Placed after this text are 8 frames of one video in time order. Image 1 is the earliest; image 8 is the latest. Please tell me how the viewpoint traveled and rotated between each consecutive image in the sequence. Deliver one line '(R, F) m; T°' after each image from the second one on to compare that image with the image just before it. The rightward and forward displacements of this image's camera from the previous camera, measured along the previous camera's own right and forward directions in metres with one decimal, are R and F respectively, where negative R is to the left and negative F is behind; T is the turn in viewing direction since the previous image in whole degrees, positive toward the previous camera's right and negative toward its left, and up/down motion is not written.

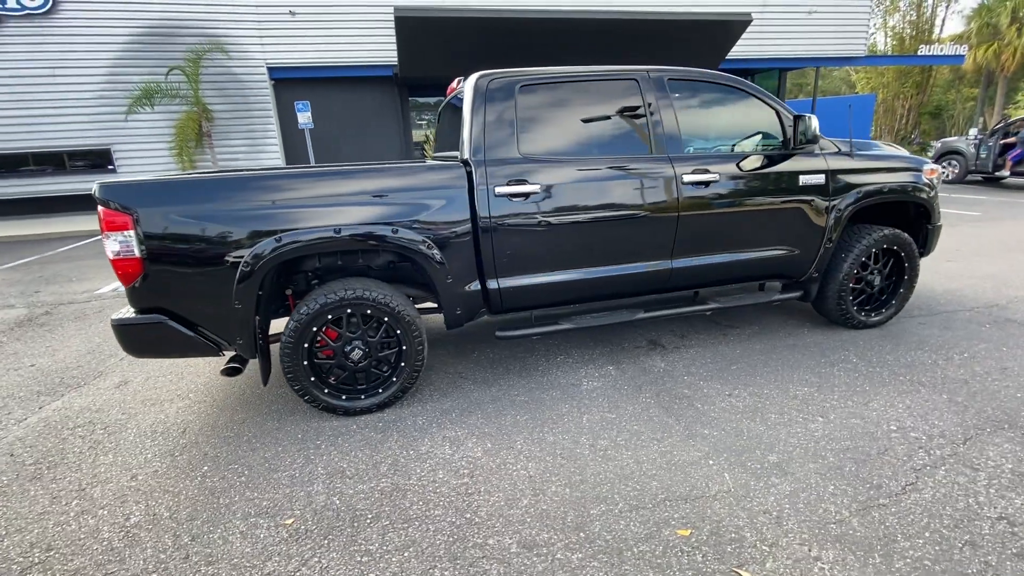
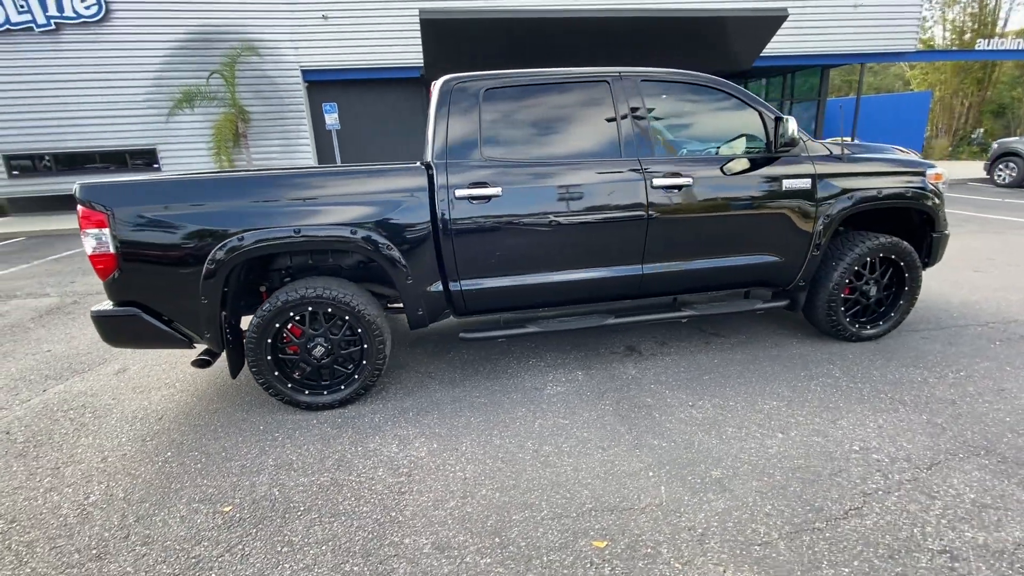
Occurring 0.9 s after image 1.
(+0.5, 0.0) m; -4°
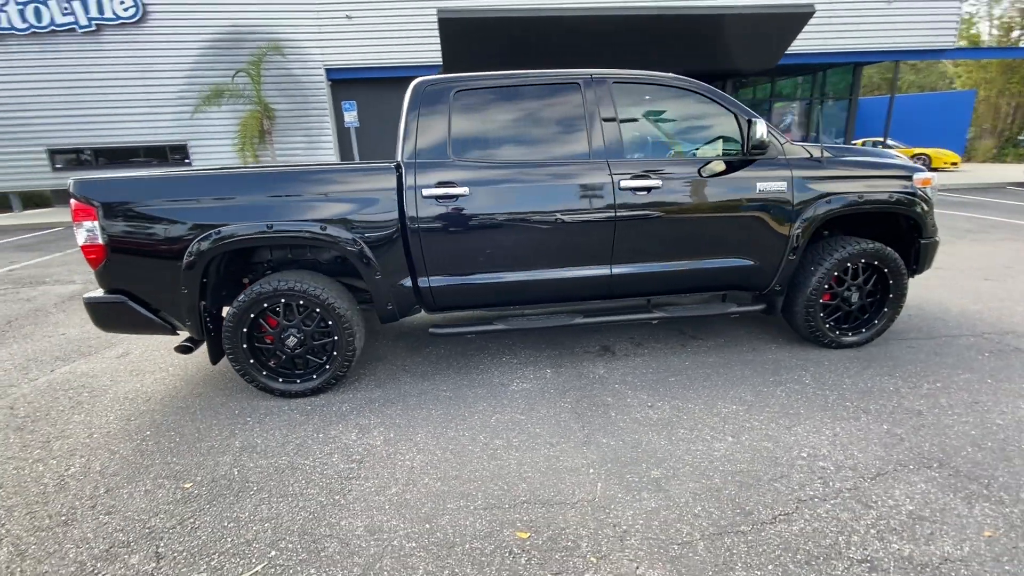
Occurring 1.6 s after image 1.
(+0.4, -0.1) m; -3°
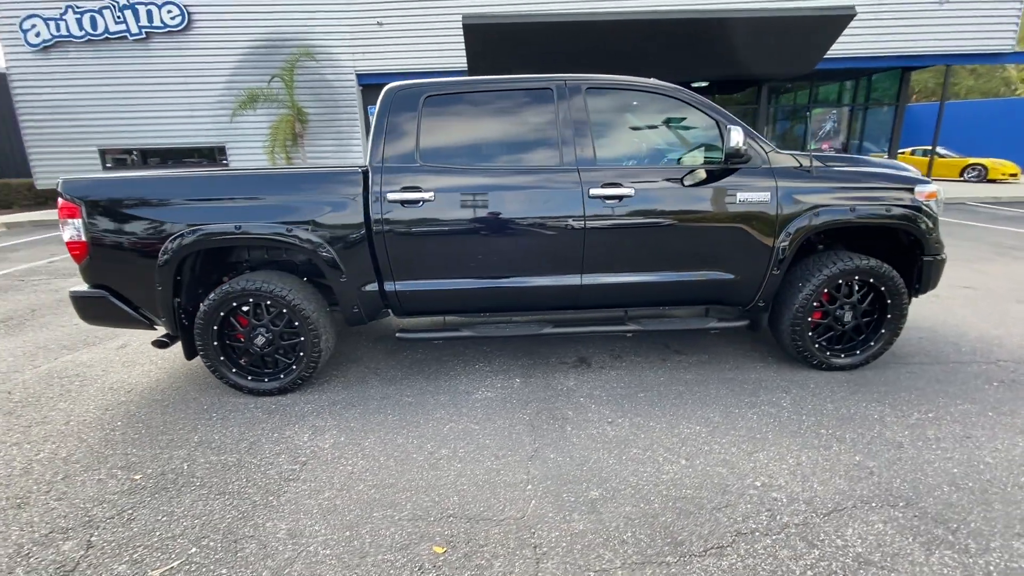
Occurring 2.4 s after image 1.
(+0.4, +0.1) m; -4°
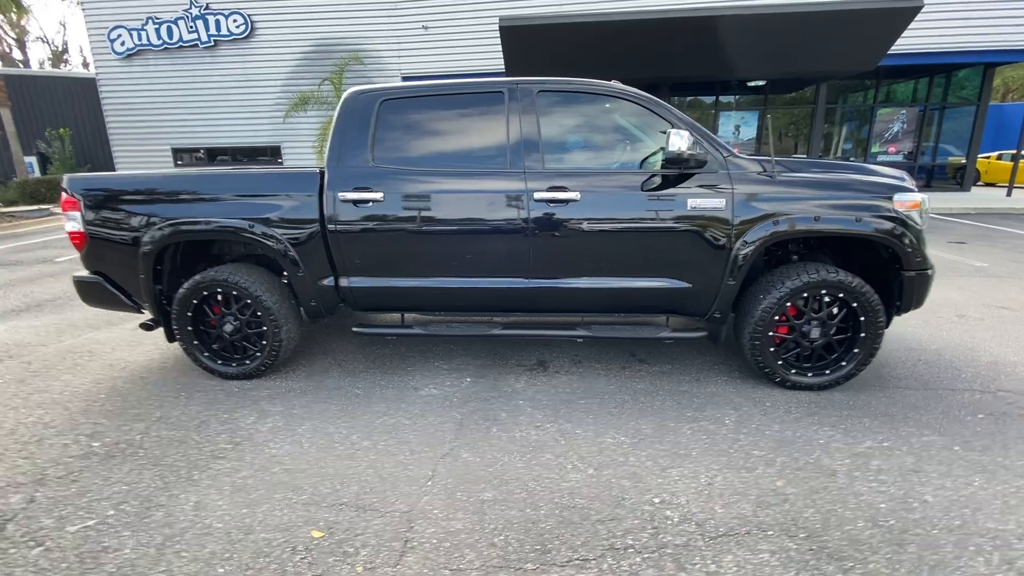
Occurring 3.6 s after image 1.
(+0.7, 0.0) m; -7°
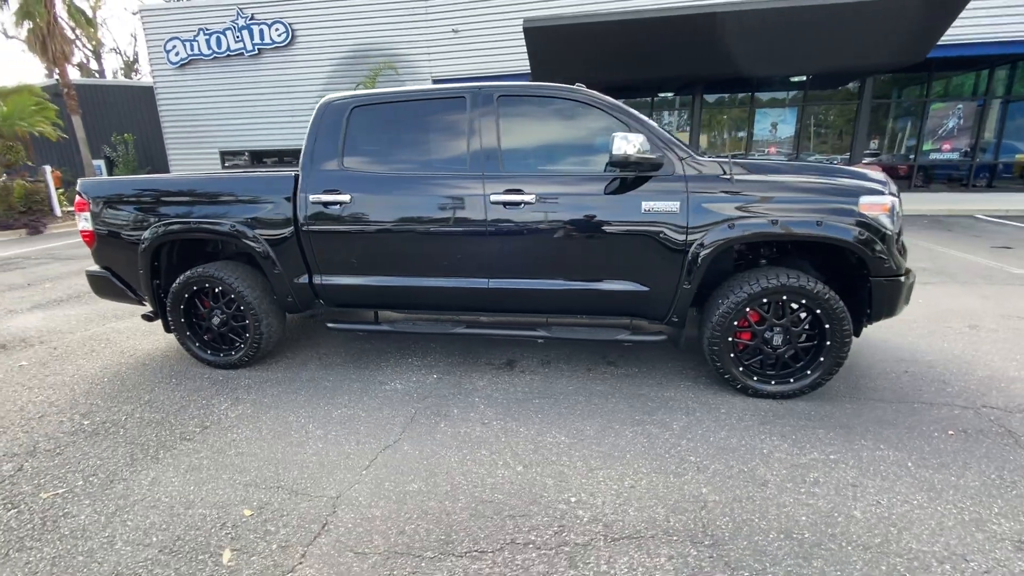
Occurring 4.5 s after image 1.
(+0.5, 0.0) m; -5°
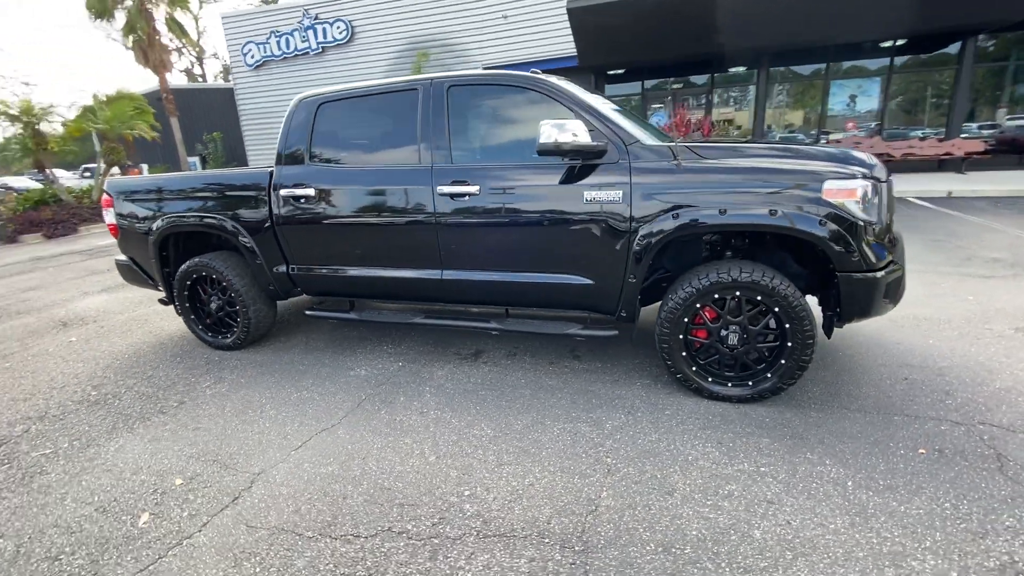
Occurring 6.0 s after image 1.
(+0.8, +0.1) m; -9°
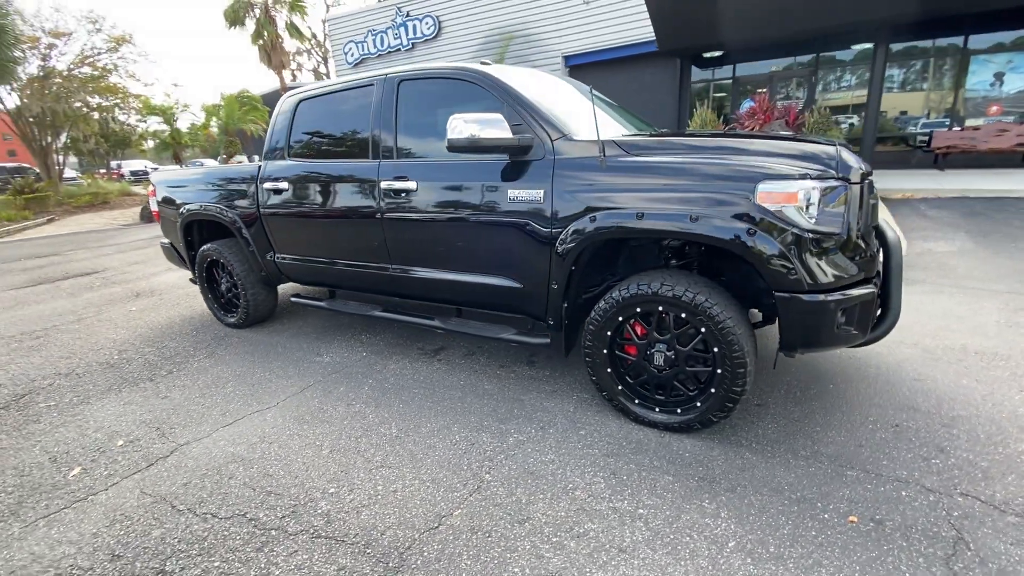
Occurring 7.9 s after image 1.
(+1.0, +0.2) m; -12°
